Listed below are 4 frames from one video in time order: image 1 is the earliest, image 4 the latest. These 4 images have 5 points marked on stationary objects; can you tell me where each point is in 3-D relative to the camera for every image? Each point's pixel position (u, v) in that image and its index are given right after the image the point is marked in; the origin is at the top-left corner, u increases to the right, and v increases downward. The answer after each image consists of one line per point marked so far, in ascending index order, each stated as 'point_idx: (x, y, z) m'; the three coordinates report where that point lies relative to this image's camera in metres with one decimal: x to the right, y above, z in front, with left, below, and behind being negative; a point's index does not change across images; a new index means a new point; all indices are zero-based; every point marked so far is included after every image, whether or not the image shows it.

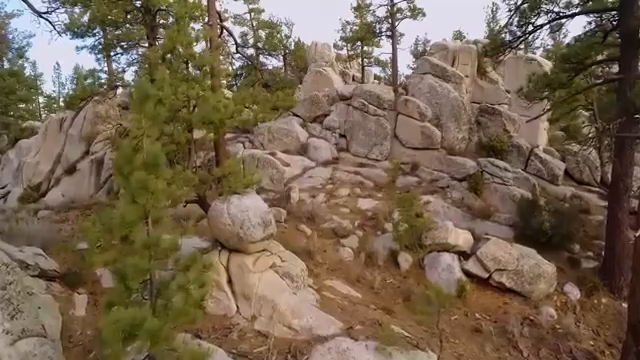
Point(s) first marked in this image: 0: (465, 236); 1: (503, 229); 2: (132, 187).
0: (+3.0, -1.1, +11.4) m
1: (+4.1, -1.1, +12.3) m
2: (-1.9, -0.1, +5.4) m
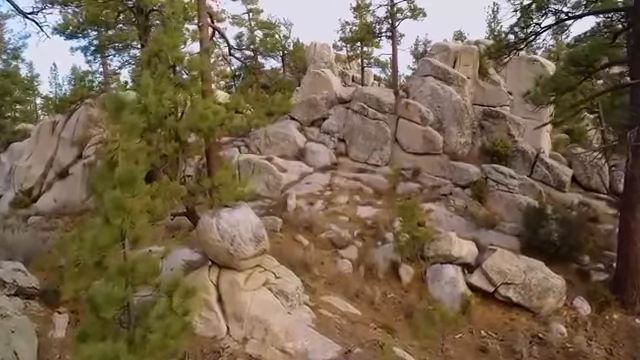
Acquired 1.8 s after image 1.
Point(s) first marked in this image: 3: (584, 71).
0: (+2.9, -1.3, +10.8) m
1: (+4.0, -1.3, +11.8) m
2: (-1.9, -0.2, +4.9) m
3: (+5.1, +2.1, +10.6) m
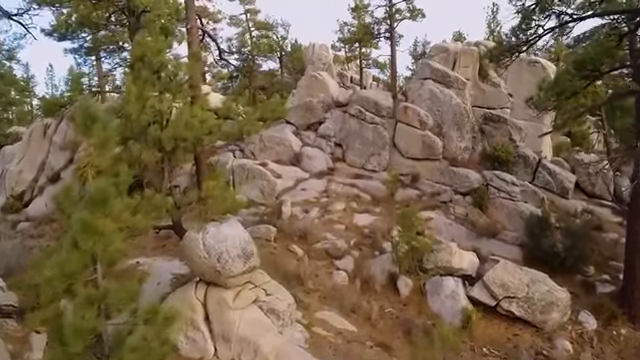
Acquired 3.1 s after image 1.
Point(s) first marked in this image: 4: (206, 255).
0: (+2.8, -1.5, +10.4) m
1: (+3.9, -1.4, +11.4) m
2: (-2.0, -0.4, +4.5) m
3: (+5.0, +1.9, +10.2) m
4: (-1.5, -1.0, +7.2) m
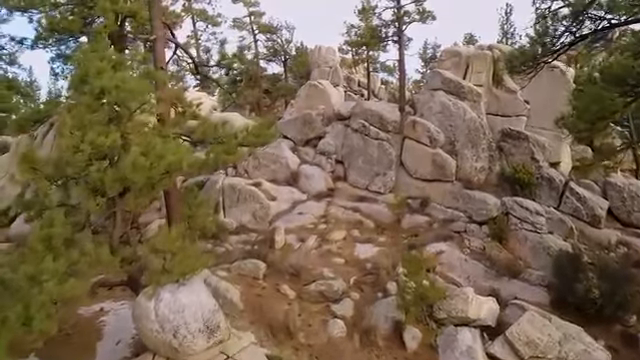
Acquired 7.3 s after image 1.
0: (+2.7, -2.0, +8.9) m
1: (+3.8, -2.0, +9.8) m
2: (-2.2, -0.9, +3.0) m
3: (+4.9, +1.4, +8.6) m
4: (-1.6, -1.5, +5.7) m
